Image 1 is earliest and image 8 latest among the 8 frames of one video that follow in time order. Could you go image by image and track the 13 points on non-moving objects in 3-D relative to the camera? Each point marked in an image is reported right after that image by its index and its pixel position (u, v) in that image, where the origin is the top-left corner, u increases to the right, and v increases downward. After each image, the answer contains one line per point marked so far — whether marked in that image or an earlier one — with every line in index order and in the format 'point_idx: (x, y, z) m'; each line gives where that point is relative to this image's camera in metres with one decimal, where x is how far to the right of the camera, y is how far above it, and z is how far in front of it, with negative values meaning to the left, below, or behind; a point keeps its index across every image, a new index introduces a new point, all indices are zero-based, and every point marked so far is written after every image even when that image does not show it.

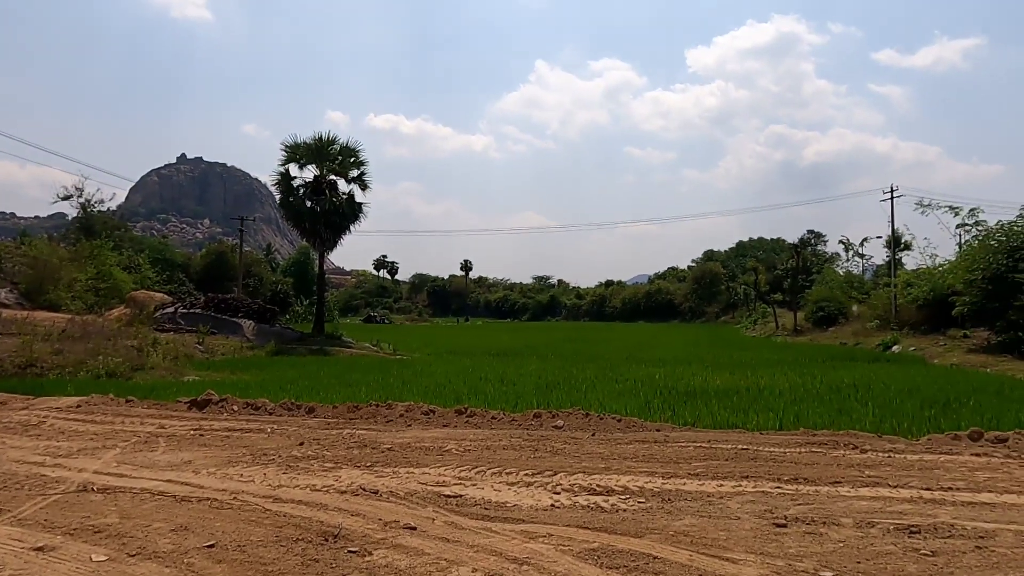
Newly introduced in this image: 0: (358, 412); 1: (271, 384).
0: (-2.2, -1.7, +9.3) m
1: (-5.2, -2.1, +14.3) m
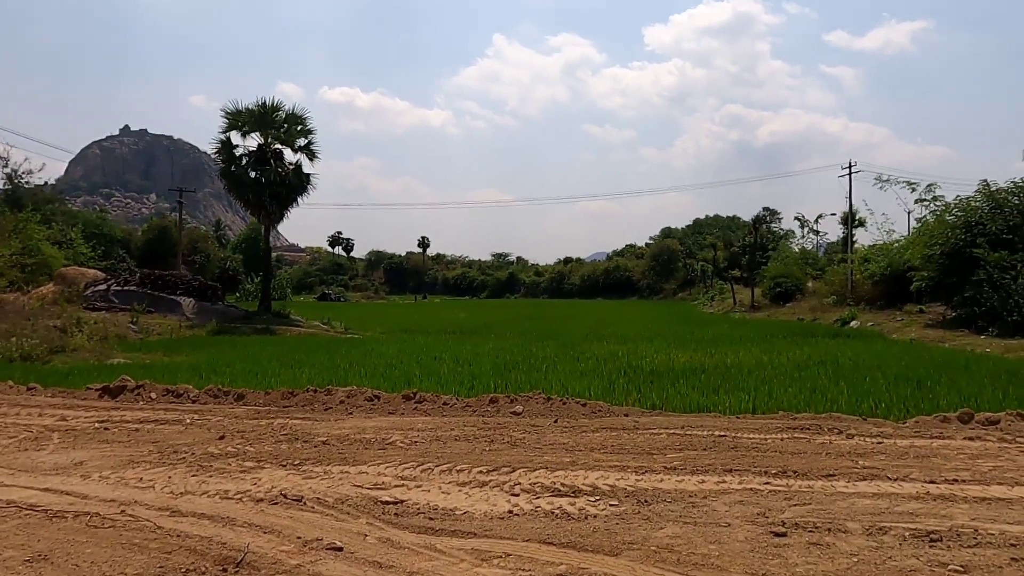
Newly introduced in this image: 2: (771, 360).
0: (-2.7, -1.4, +8.3) m
1: (-6.1, -1.6, +13.1) m
2: (+5.4, -1.5, +13.8) m
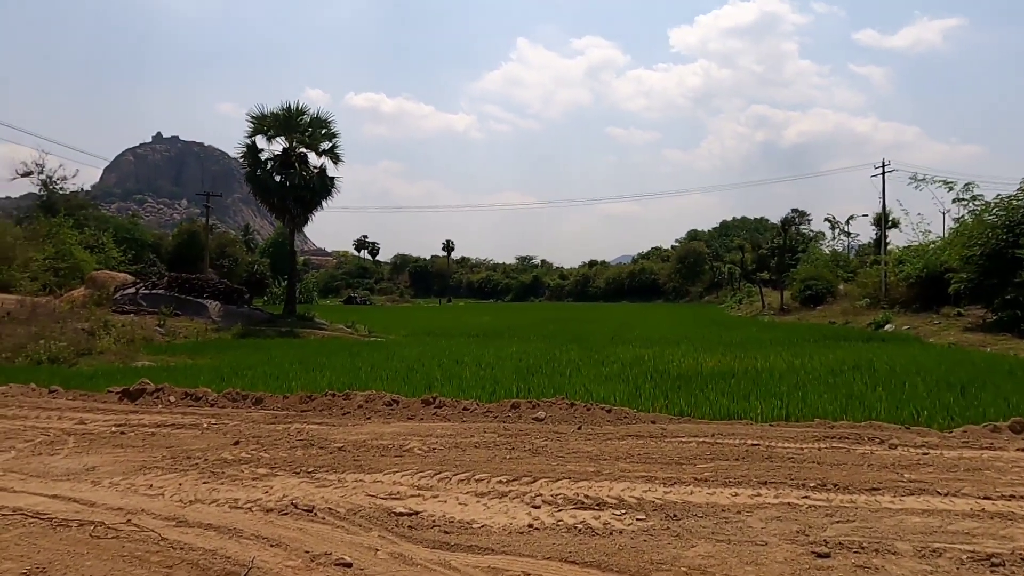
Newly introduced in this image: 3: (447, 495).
0: (-2.5, -1.4, +8.2) m
1: (-5.6, -1.6, +13.1) m
2: (+5.9, -1.6, +13.4) m
3: (-0.5, -1.5, +4.9) m
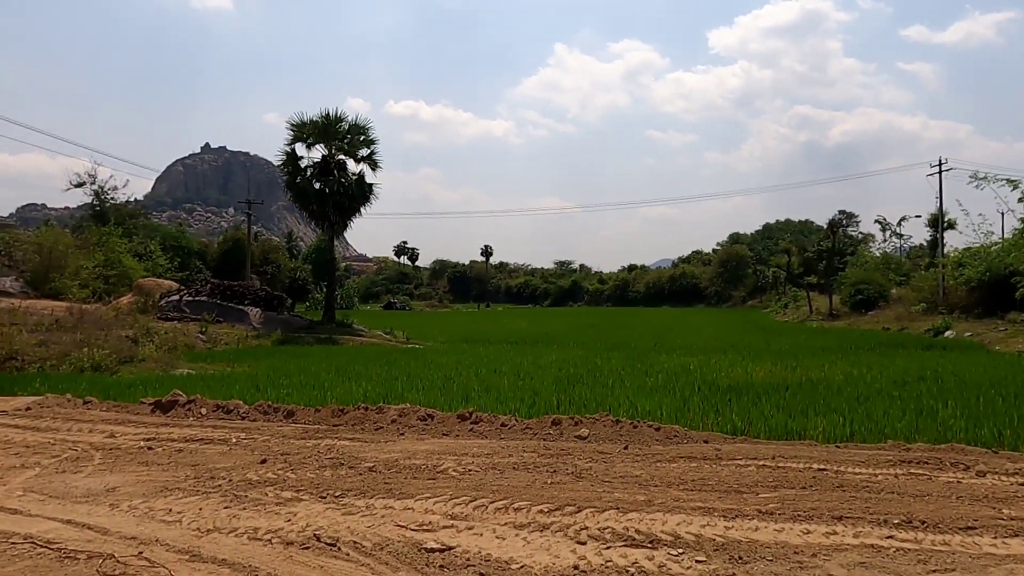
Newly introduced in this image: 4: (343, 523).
0: (-2.0, -1.5, +7.8) m
1: (-4.8, -1.8, +12.9) m
2: (+6.6, -1.7, +12.6) m
3: (-0.2, -1.6, +4.4) m
4: (-1.1, -1.6, +4.5) m
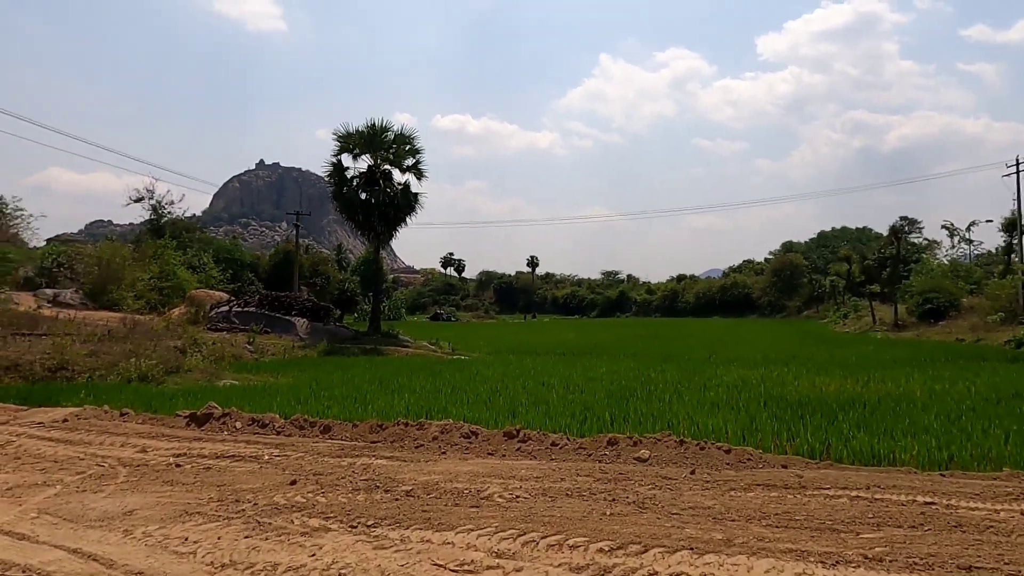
0: (-1.4, -1.6, +7.3) m
1: (-3.9, -2.0, +12.6) m
2: (+7.5, -1.8, +11.4) m
3: (+0.1, -1.6, +3.8) m
4: (-0.8, -1.6, +3.9) m
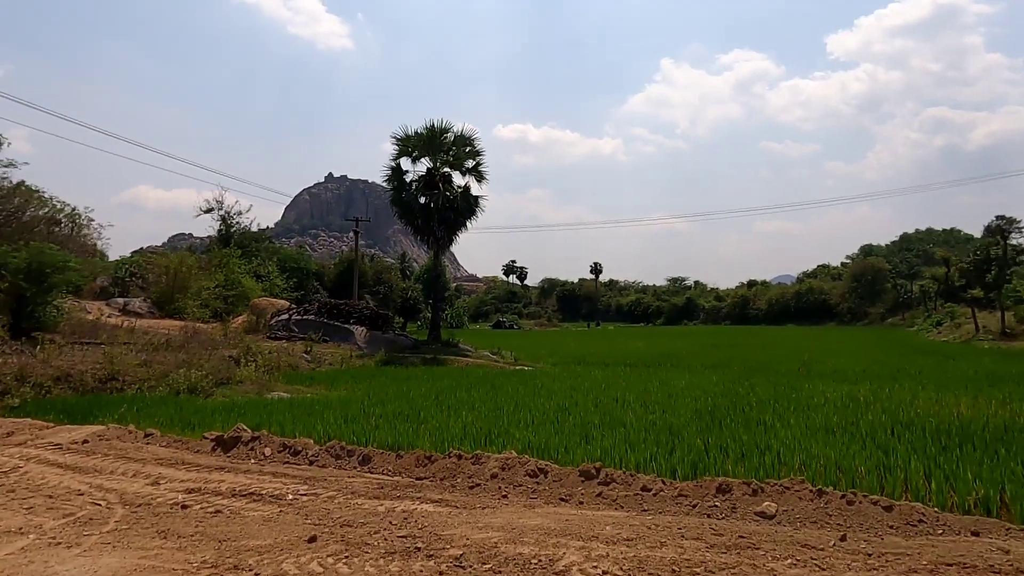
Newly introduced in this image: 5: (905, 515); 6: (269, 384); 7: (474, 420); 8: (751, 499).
0: (-0.7, -1.6, +6.1) m
1: (-2.7, -2.1, +11.5) m
2: (+8.5, -1.8, +9.3) m
3: (+0.5, -1.6, +2.4) m
4: (-0.4, -1.6, +2.6) m
5: (+2.7, -1.5, +4.5) m
6: (-5.6, -2.2, +15.3) m
7: (-0.6, -1.9, +9.7) m
8: (+1.7, -1.5, +4.8) m
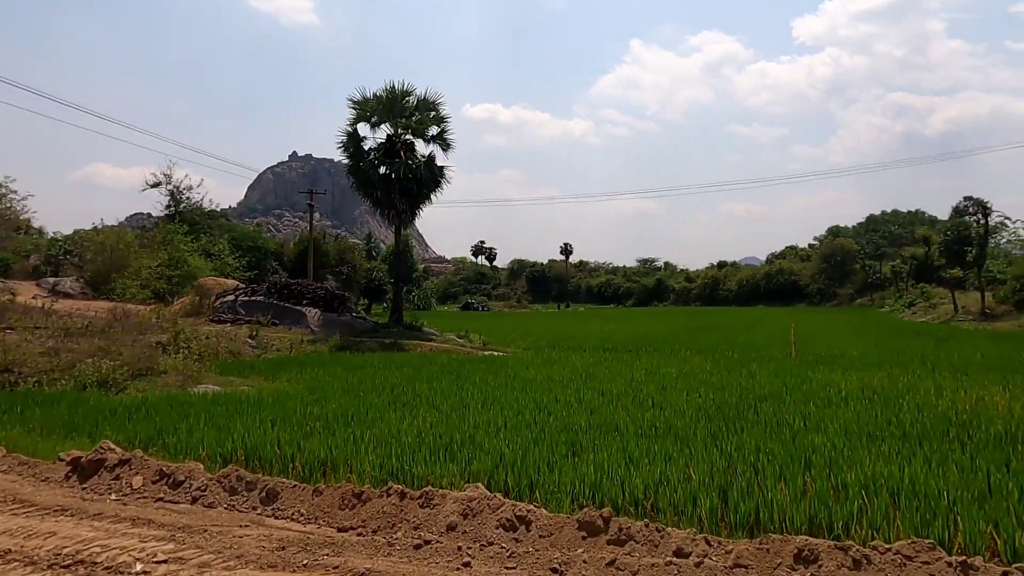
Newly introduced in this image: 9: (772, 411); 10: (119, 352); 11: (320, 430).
0: (-0.9, -1.4, +4.2) m
1: (-3.2, -1.7, +9.6) m
2: (+8.2, -1.5, +7.9) m
3: (+0.4, -1.5, +0.6) m
4: (-0.5, -1.4, +0.7) m
5: (+2.5, -1.3, +2.8) m
6: (-6.3, -1.7, +13.2) m
7: (-0.9, -1.6, +7.9) m
8: (+1.6, -1.3, +3.1) m
9: (+3.3, -1.6, +8.4) m
10: (-8.1, -1.3, +13.6) m
11: (-2.3, -1.6, +7.8) m
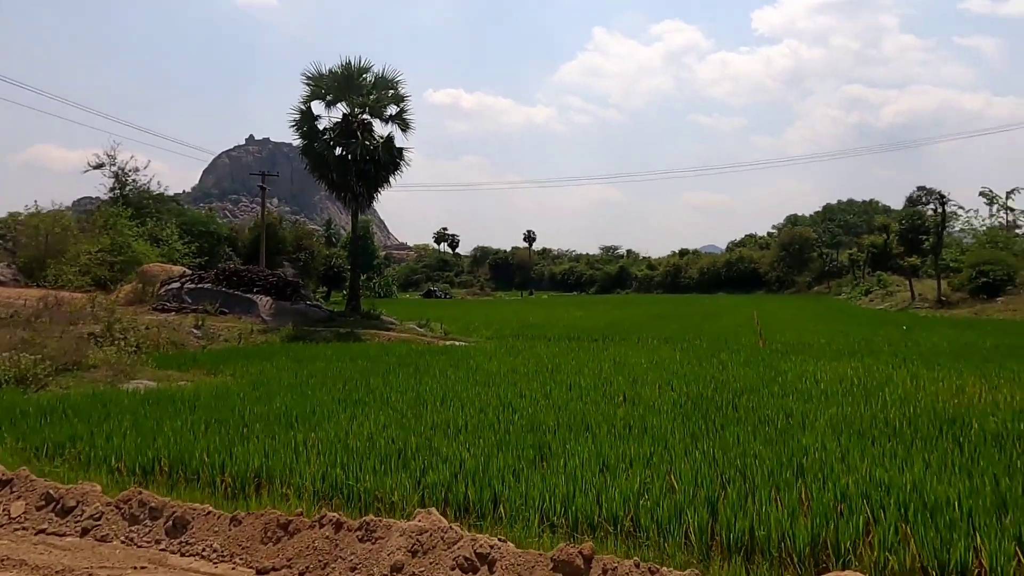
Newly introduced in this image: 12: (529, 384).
0: (-1.2, -1.3, +3.4) m
1: (-3.7, -1.5, +8.7) m
2: (+7.7, -1.3, +7.6) m
3: (+0.4, -1.4, -0.1) m
4: (-0.5, -1.4, 0.0) m
5: (+2.4, -1.3, +2.2) m
6: (-7.0, -1.5, +12.2) m
7: (-1.4, -1.4, +7.1) m
8: (+1.4, -1.3, +2.5) m
9: (+2.9, -1.4, +7.9) m
10: (-8.8, -1.1, +12.4) m
11: (-2.7, -1.5, +7.0) m
12: (+0.2, -1.4, +9.6) m
